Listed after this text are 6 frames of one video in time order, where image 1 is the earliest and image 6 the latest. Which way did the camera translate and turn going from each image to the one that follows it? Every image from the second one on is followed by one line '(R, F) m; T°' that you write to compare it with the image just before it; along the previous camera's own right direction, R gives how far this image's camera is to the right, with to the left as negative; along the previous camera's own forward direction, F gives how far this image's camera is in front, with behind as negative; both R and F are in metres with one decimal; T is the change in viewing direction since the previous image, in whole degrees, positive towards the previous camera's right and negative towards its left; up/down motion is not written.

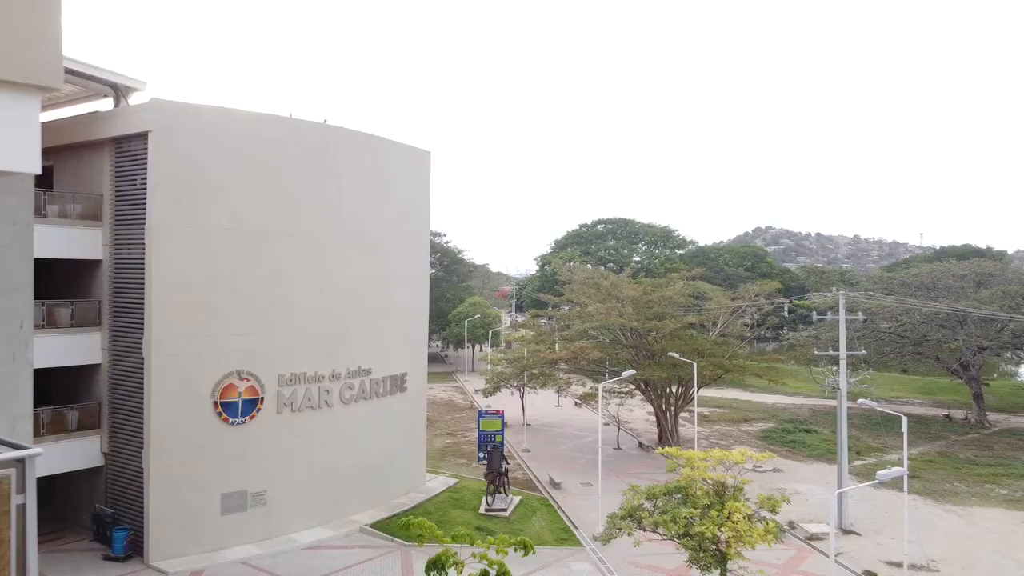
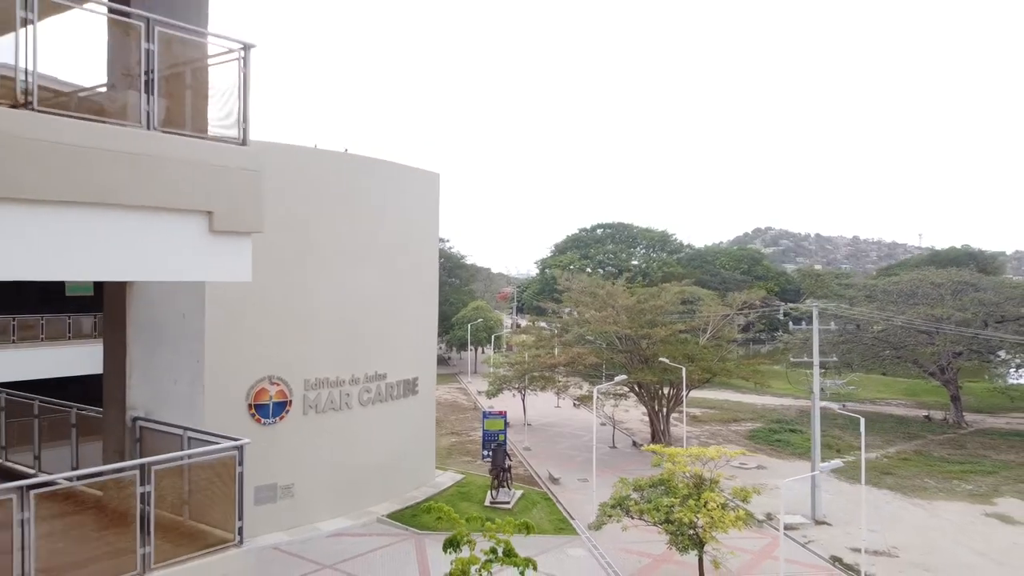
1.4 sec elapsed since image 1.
(-0.1, -1.7) m; 0°
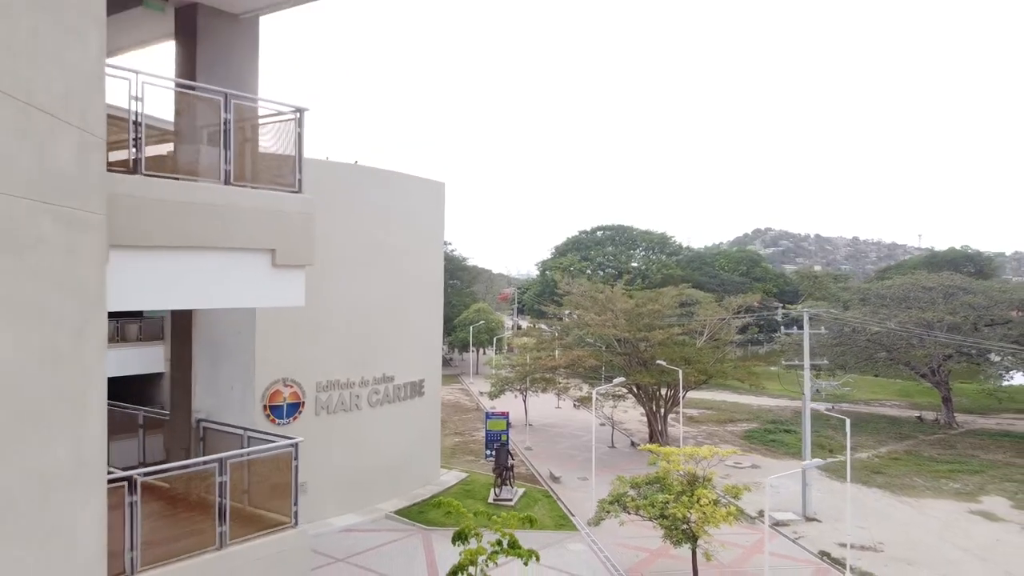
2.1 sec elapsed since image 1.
(-0.1, -0.8) m; 0°
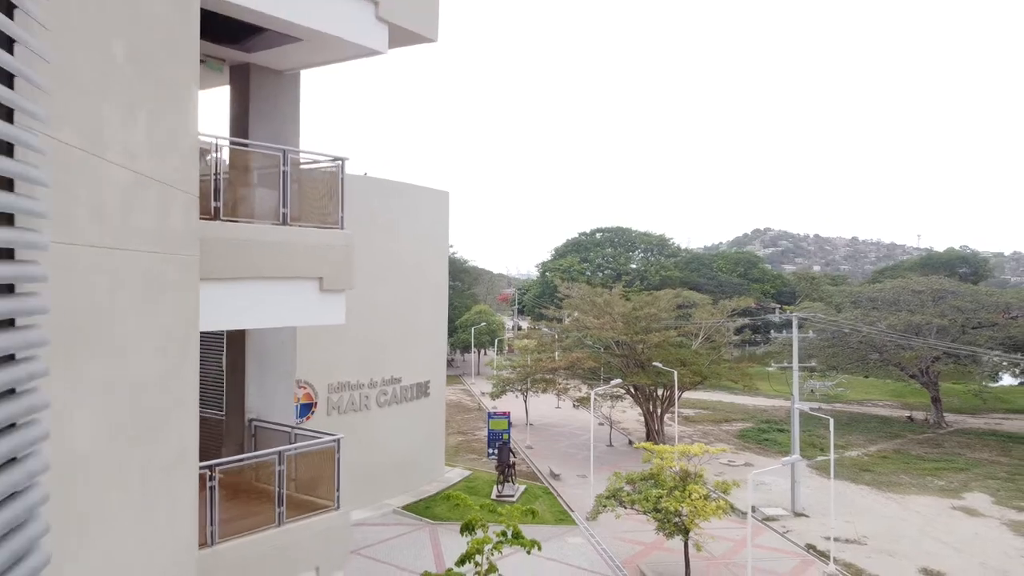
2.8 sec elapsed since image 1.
(0.0, -0.9) m; 0°
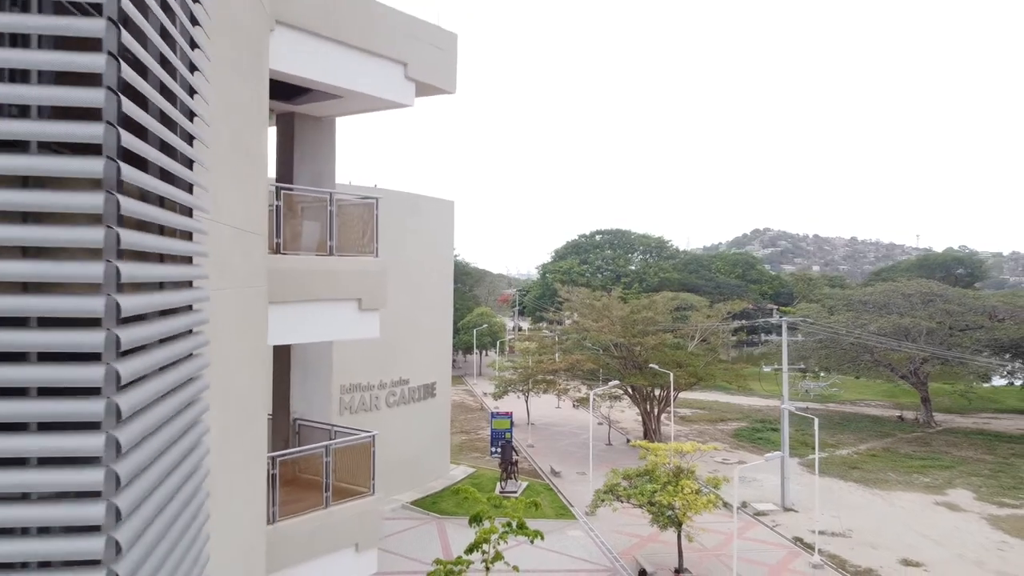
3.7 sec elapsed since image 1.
(-0.1, -1.0) m; 0°
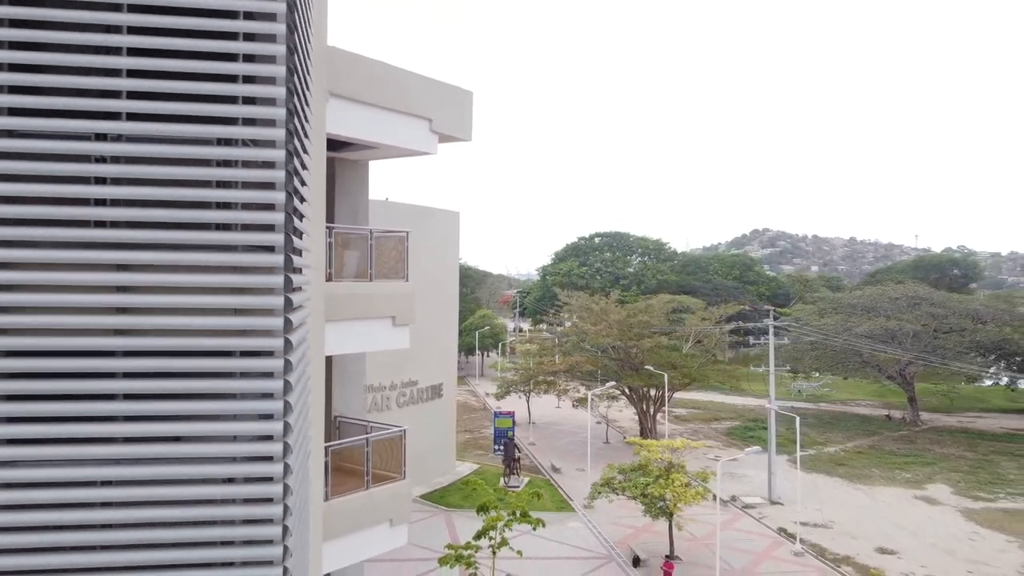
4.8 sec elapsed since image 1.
(-0.1, -1.3) m; 0°
